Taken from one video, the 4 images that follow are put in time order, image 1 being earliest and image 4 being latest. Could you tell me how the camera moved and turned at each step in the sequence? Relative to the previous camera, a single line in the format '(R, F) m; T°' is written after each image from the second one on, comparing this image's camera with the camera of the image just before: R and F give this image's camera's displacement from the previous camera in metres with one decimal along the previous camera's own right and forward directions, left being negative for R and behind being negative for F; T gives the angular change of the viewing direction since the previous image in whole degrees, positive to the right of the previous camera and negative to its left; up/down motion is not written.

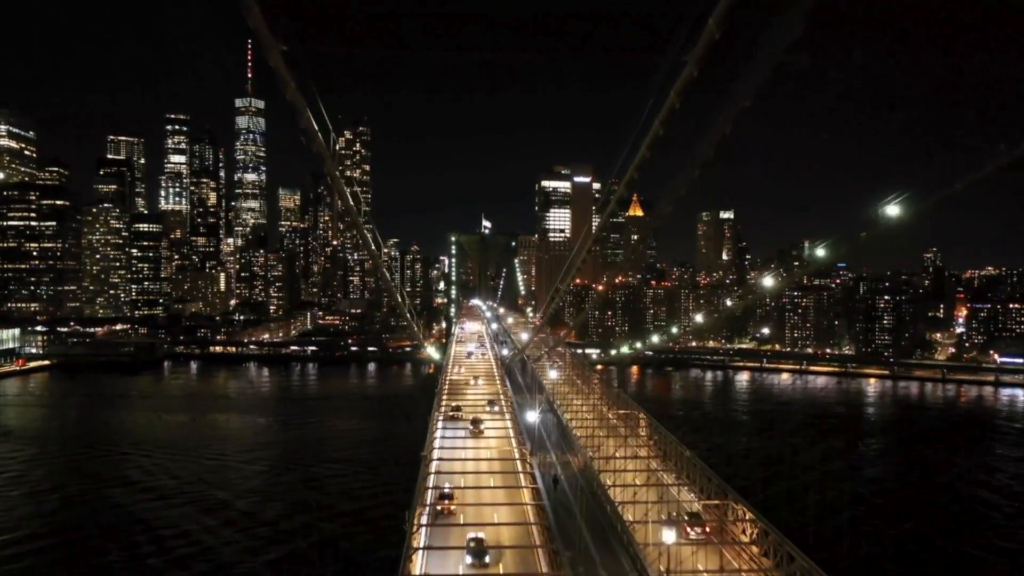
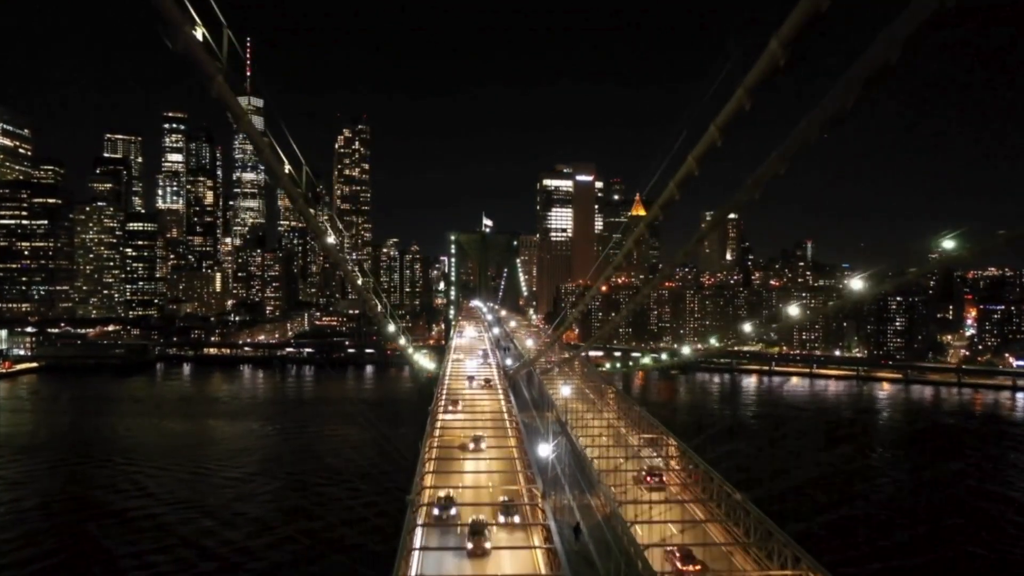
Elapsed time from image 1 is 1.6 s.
(0.0, +0.7) m; 0°
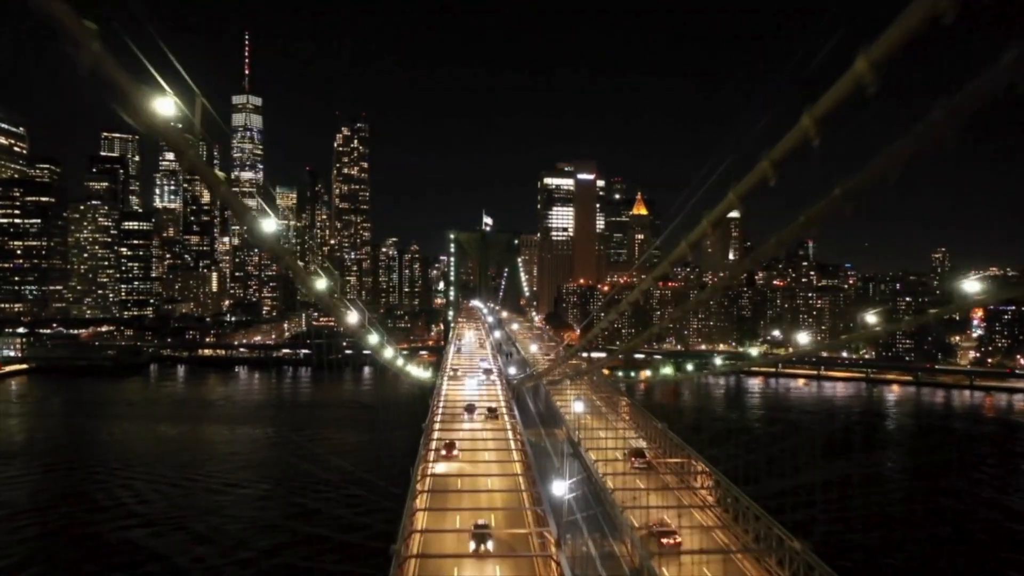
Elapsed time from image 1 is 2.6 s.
(0.0, +0.5) m; 0°
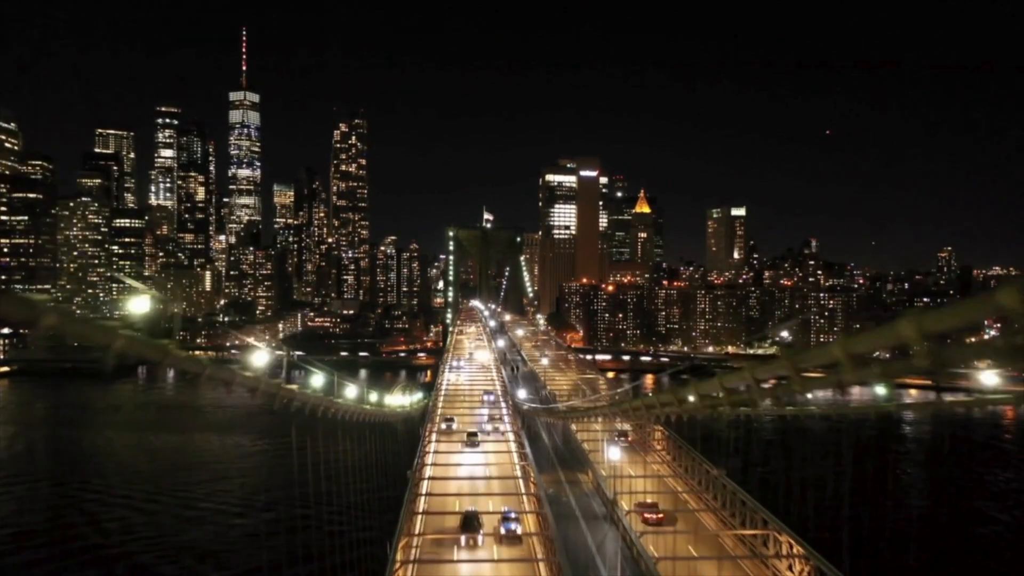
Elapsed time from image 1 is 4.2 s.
(0.0, +1.0) m; 0°
